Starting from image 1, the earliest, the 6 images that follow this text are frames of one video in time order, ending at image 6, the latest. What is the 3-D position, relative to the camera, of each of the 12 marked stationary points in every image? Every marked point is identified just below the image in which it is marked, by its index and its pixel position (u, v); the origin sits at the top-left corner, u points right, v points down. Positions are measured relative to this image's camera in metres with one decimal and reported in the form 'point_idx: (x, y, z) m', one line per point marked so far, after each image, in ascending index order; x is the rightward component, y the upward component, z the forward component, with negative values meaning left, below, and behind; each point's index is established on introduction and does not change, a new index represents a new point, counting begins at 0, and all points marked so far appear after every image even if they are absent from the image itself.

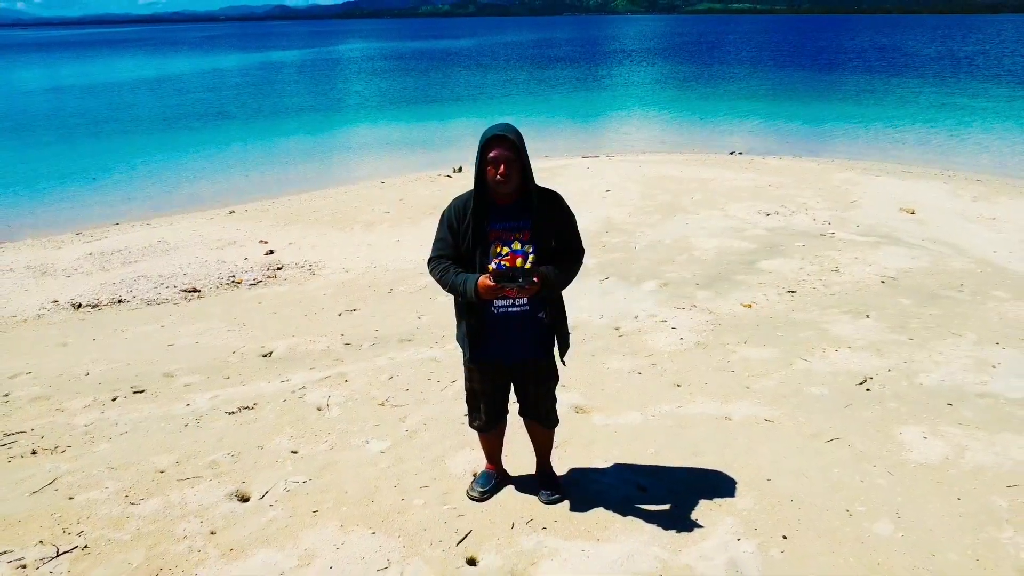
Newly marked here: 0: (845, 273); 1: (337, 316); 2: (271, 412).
0: (+2.6, +0.1, +6.2) m
1: (-1.3, -0.2, +5.9) m
2: (-1.2, -0.6, +4.0) m
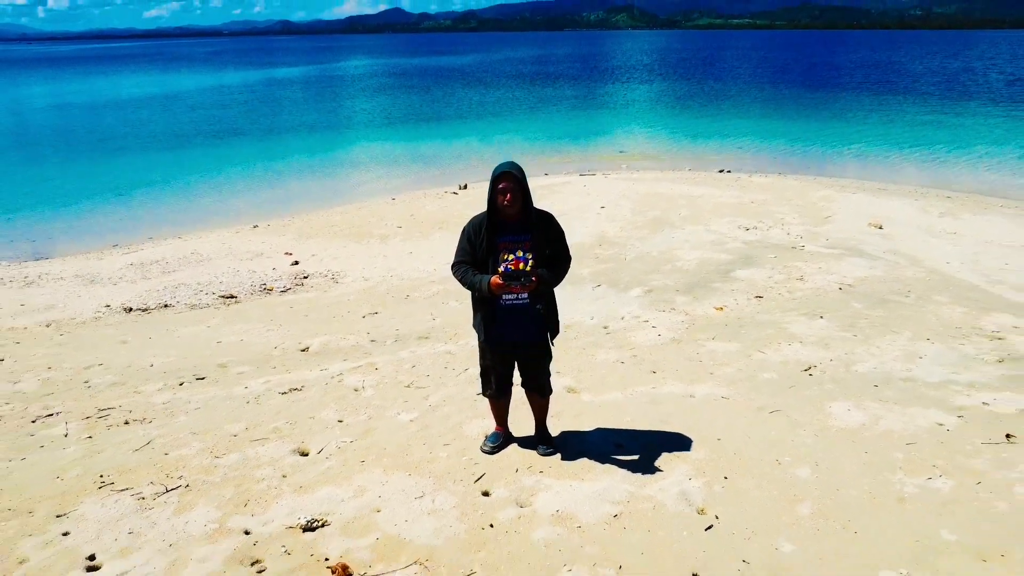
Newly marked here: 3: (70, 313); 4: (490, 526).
0: (+2.6, +0.1, +7.0) m
1: (-1.3, -0.3, +6.7) m
2: (-1.1, -0.6, +4.8) m
3: (-4.1, -0.2, +7.5) m
4: (-0.1, -0.9, +3.2) m
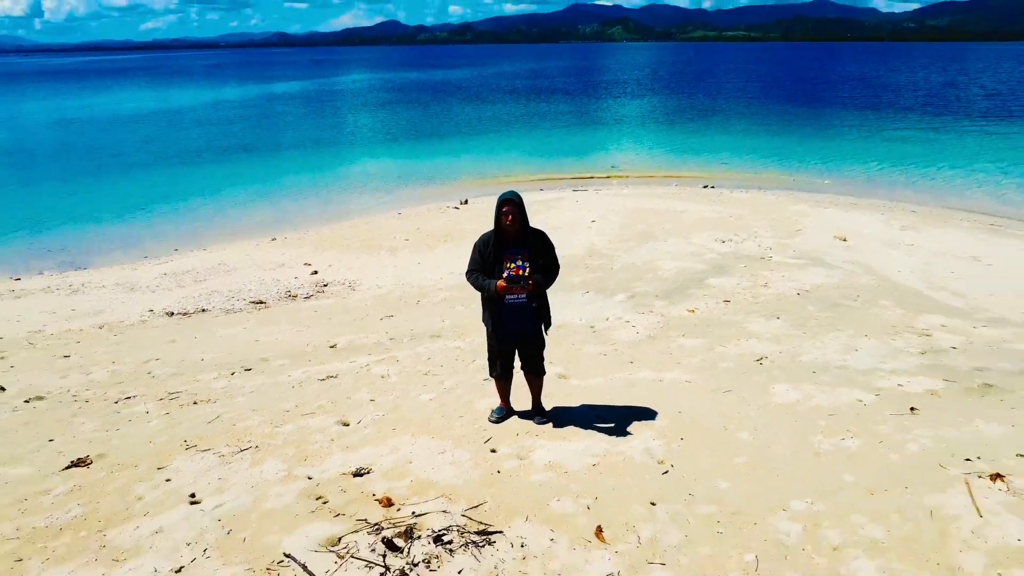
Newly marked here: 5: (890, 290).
0: (+2.6, 0.0, +8.0) m
1: (-1.3, -0.3, +7.7) m
2: (-1.1, -0.6, +5.7) m
3: (-4.1, -0.3, +8.4) m
4: (-0.1, -0.9, +4.1) m
5: (+3.8, 0.0, +7.9) m
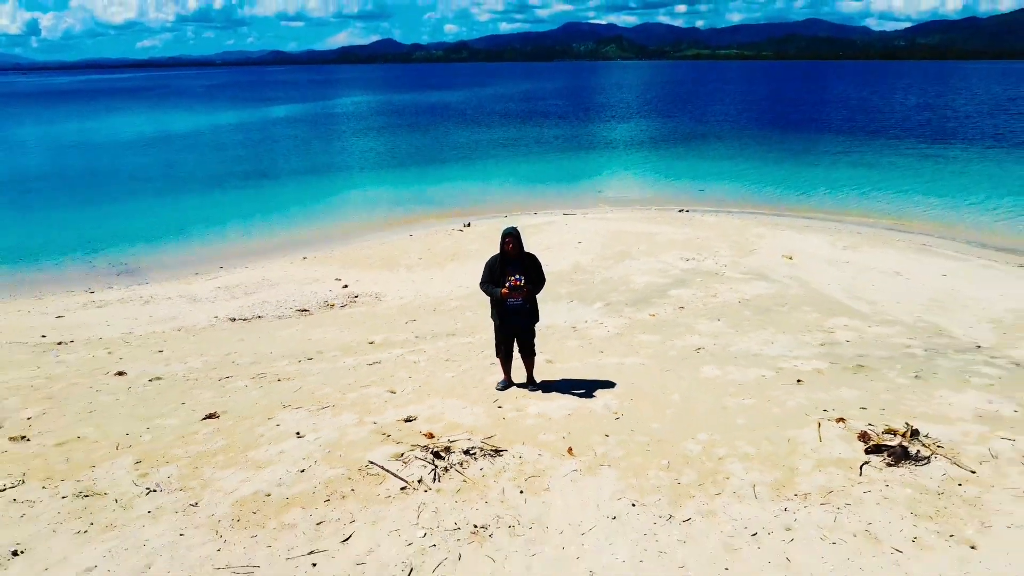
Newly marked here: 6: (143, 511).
0: (+2.6, -0.1, +9.9) m
1: (-1.3, -0.4, +9.6) m
2: (-1.1, -0.7, +7.6) m
3: (-4.2, -0.4, +10.3) m
4: (-0.1, -1.0, +6.0) m
5: (+3.7, -0.1, +9.9) m
6: (-2.2, -1.3, +4.8) m
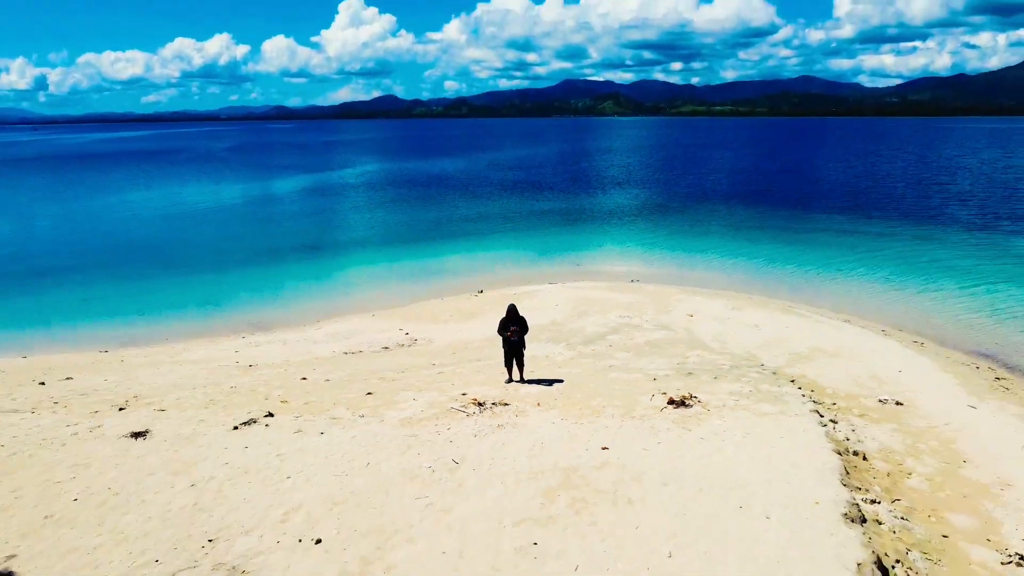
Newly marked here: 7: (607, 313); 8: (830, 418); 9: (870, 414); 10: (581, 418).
0: (+2.6, -1.1, +16.9) m
1: (-1.3, -1.4, +16.5) m
2: (-1.1, -1.5, +14.5) m
3: (-4.2, -1.4, +17.2) m
4: (-0.1, -1.7, +12.9) m
5: (+3.7, -1.1, +16.8) m
6: (-2.2, -2.0, +11.6) m
7: (+2.3, -0.6, +19.6) m
8: (+4.9, -2.0, +12.4) m
9: (+5.9, -2.1, +13.3) m
10: (+1.0, -1.9, +11.6) m
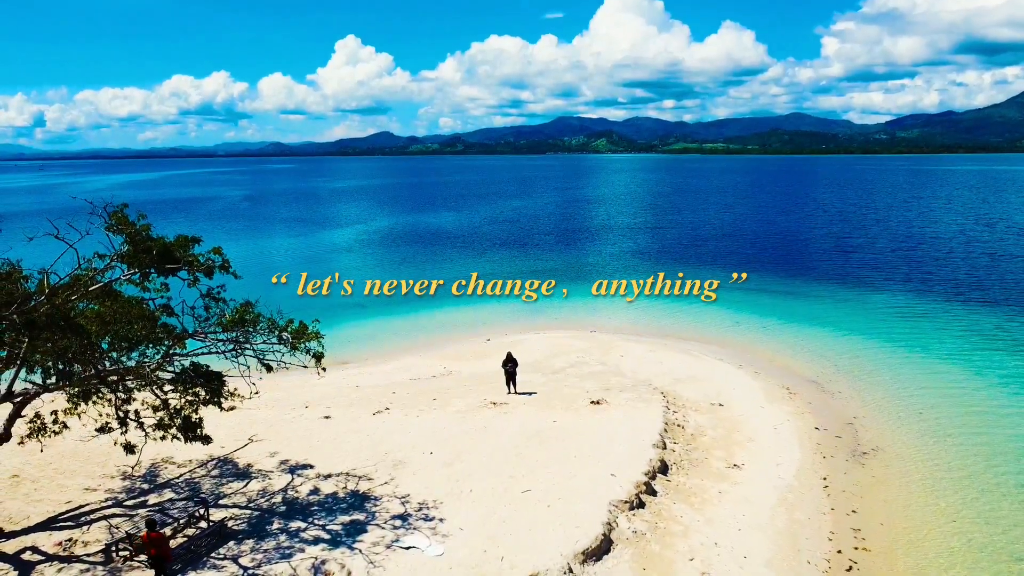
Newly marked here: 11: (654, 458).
0: (+2.5, -2.9, +28.5) m
1: (-1.4, -3.2, +28.1) m
2: (-1.2, -3.3, +26.2) m
3: (-4.2, -3.3, +28.8) m
4: (-0.1, -3.4, +24.6) m
5: (+3.7, -3.0, +28.5) m
6: (-2.2, -3.6, +23.3) m
7: (+2.2, -2.6, +31.3) m
8: (+4.9, -3.7, +24.1) m
9: (+5.8, -3.8, +25.0) m
10: (+1.0, -3.5, +23.3) m
11: (+3.5, -4.2, +19.7) m
